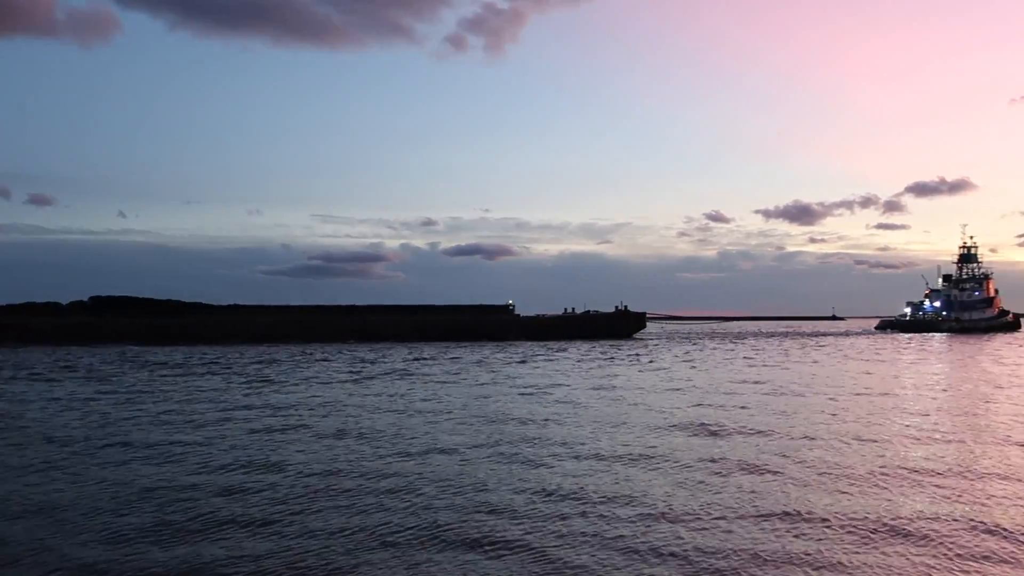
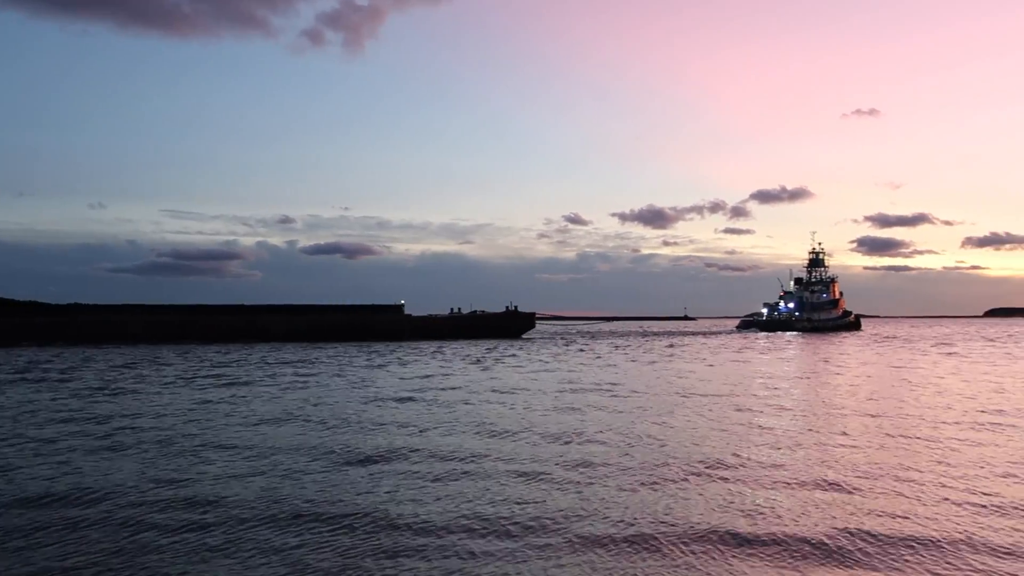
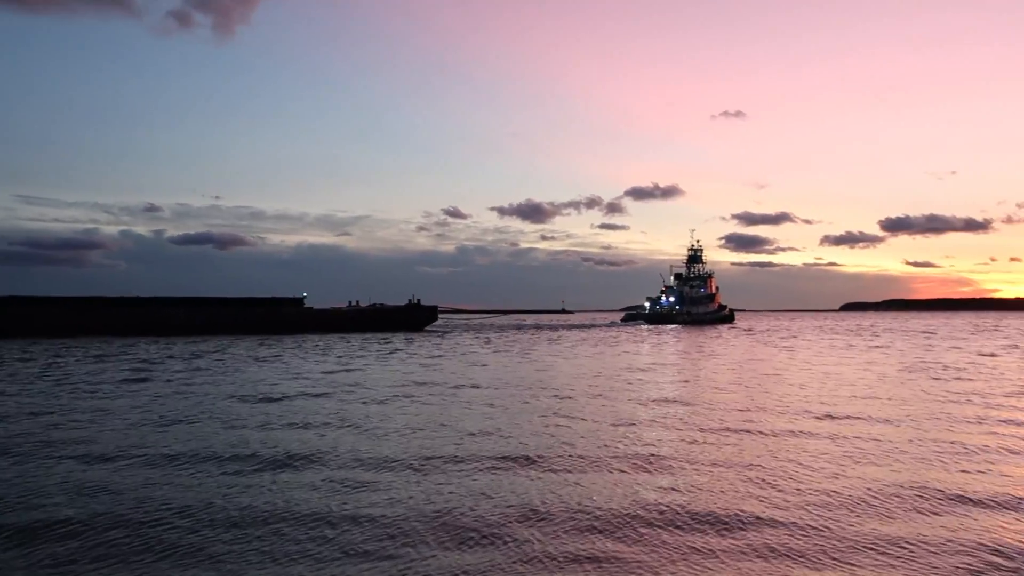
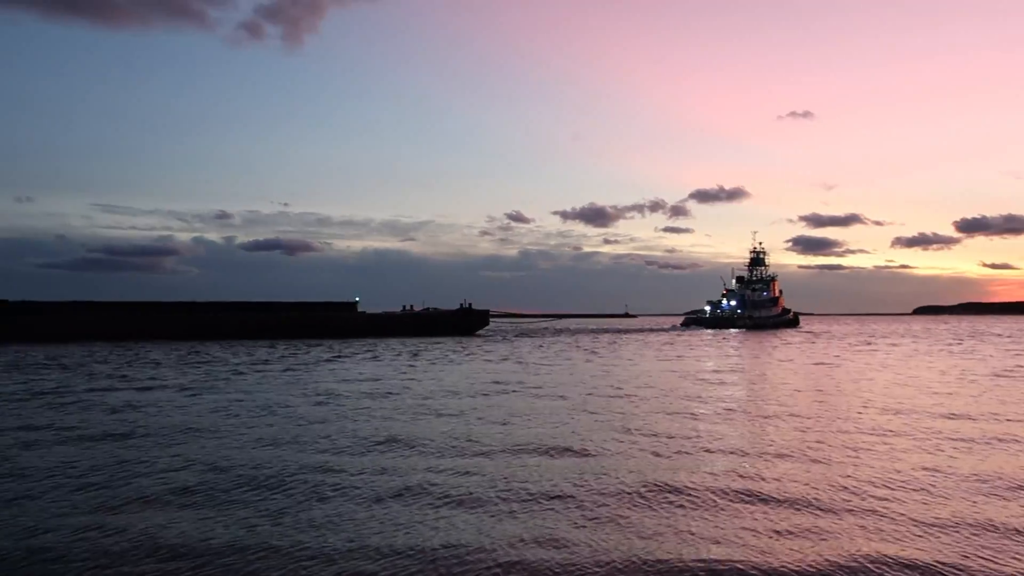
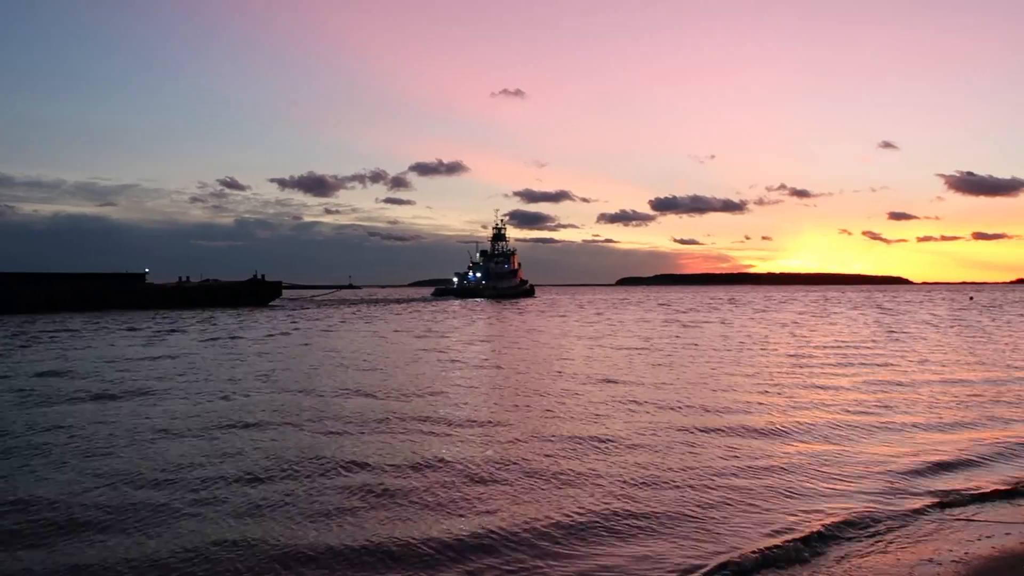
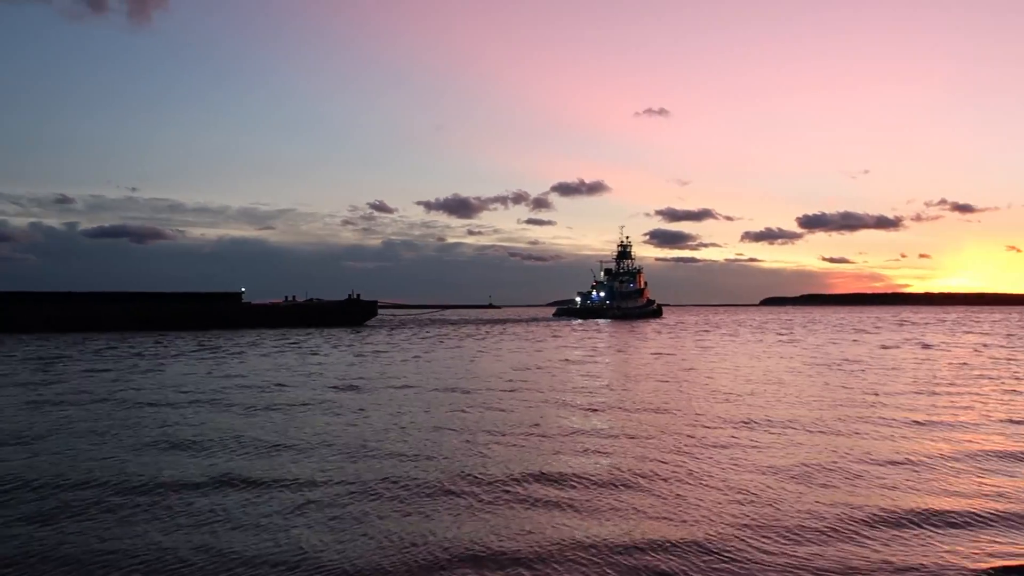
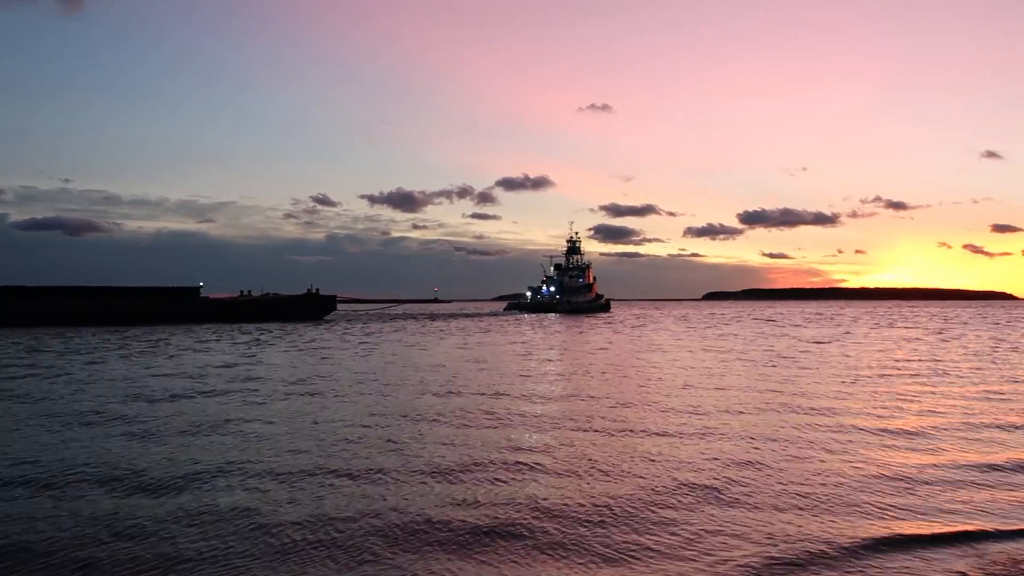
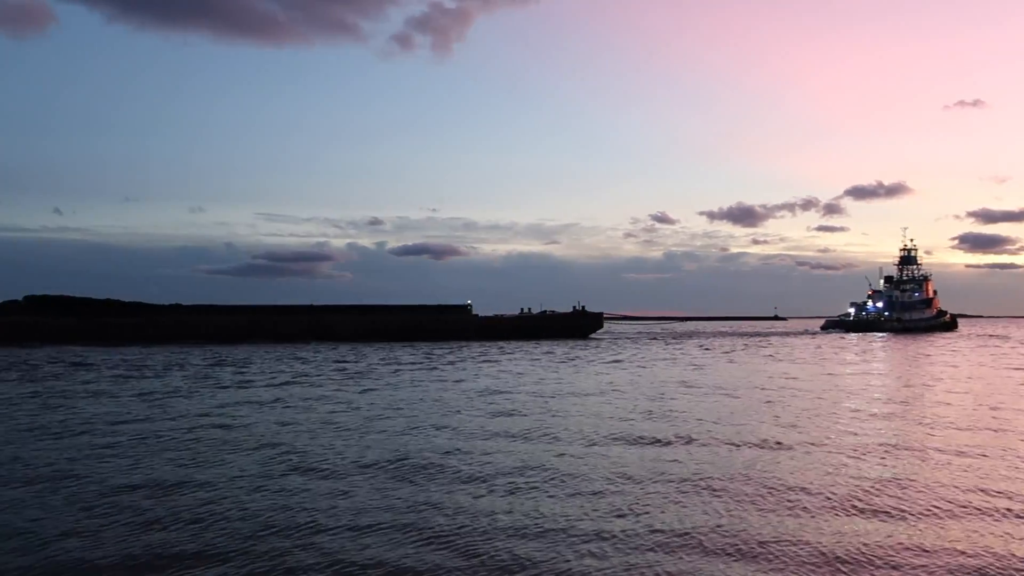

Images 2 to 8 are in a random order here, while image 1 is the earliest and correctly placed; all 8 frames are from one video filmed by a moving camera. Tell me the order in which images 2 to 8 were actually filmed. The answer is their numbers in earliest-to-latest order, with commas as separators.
8, 2, 4, 3, 6, 7, 5
